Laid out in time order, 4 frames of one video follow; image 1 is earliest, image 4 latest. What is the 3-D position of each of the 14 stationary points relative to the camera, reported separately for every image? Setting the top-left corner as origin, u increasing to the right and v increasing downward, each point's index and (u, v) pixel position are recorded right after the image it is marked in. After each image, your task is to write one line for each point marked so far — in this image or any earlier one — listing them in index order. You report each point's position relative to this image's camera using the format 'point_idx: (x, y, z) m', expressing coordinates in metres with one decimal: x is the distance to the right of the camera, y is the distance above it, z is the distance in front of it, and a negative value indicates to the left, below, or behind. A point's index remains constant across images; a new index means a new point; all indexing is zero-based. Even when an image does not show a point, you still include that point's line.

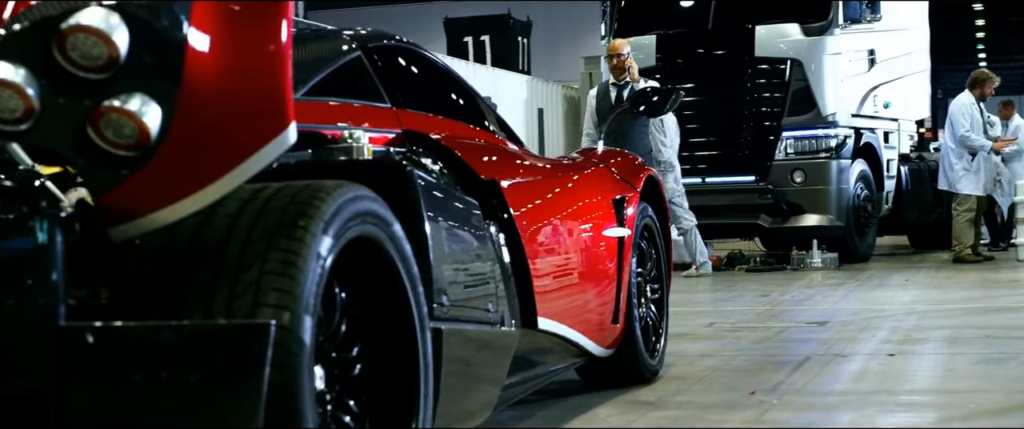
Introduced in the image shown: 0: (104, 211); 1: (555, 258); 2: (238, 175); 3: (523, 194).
0: (-0.6, 0.0, +2.6) m
1: (+0.1, -0.1, +4.2) m
2: (-0.4, +0.1, +2.6) m
3: (0.0, +0.1, +4.1) m
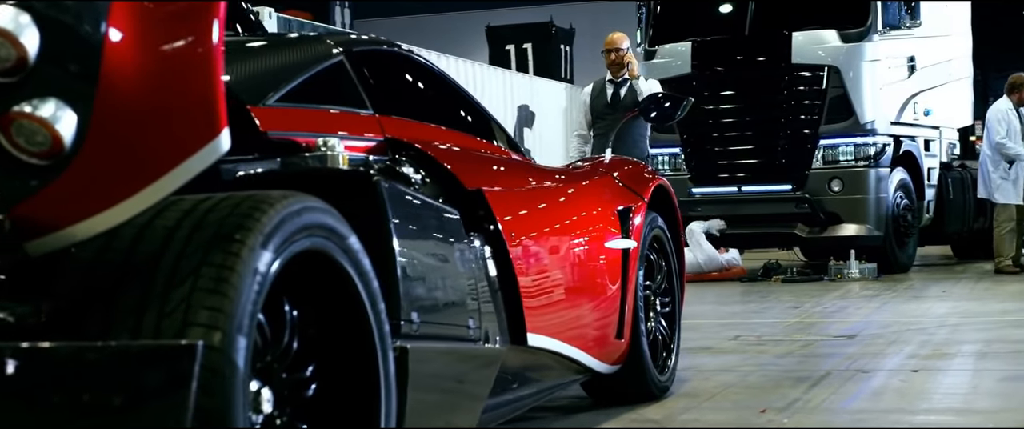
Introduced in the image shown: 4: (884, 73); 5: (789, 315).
0: (-0.7, 0.0, +2.5) m
1: (+0.1, -0.1, +4.0) m
2: (-0.5, 0.0, +2.4) m
3: (0.0, 0.0, +3.9) m
4: (+2.6, +1.0, +11.4) m
5: (+1.6, -0.6, +9.2) m
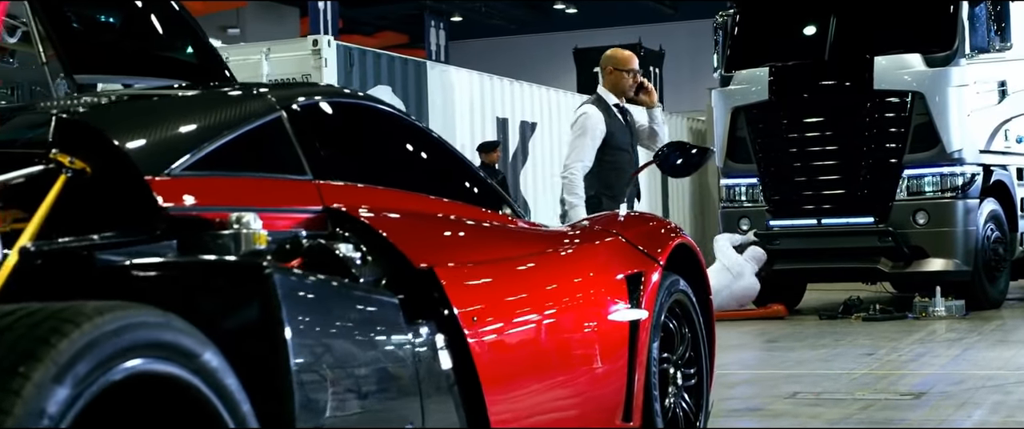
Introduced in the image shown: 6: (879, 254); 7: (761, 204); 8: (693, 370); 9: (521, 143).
0: (-0.9, -0.2, +2.0) m
1: (0.0, -0.3, +3.5) m
2: (-0.7, -0.1, +1.9) m
3: (-0.1, -0.1, +3.4) m
4: (+3.0, +0.7, +10.7) m
5: (+1.8, -0.8, +8.6) m
6: (+2.4, -0.3, +10.9) m
7: (+1.7, +0.1, +11.4) m
8: (+0.5, -0.5, +4.8) m
9: (+0.1, +0.6, +13.1) m
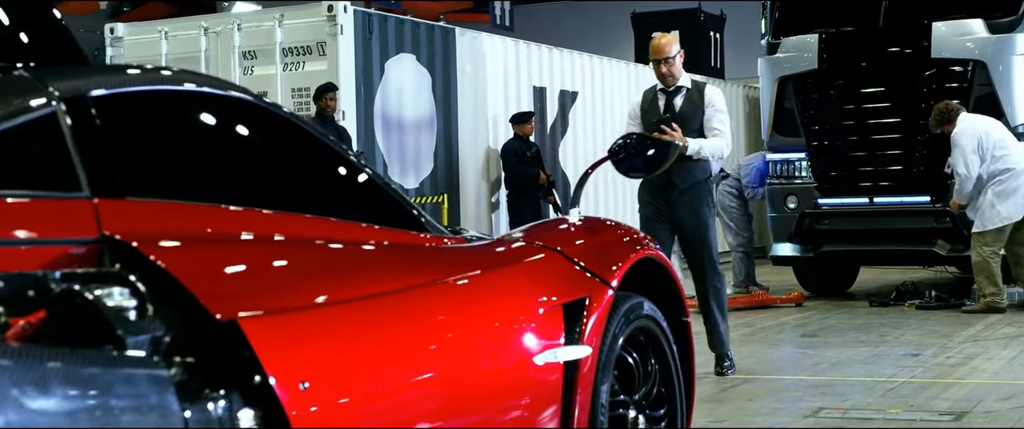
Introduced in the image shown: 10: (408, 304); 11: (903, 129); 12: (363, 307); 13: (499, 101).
0: (-1.2, -0.2, +1.2) m
1: (-0.2, -0.3, +2.6) m
2: (-1.0, -0.2, +1.1) m
3: (-0.3, -0.2, +2.5) m
4: (+3.1, +0.8, +9.7) m
5: (+1.8, -0.7, +7.7) m
6: (+2.5, -0.2, +9.9) m
7: (+1.8, +0.2, +10.4) m
8: (+0.4, -0.5, +3.9) m
9: (+0.3, +0.7, +12.2) m
10: (-0.2, -0.2, +2.8) m
11: (+2.3, +0.5, +10.0) m
12: (-0.2, -0.2, +2.7) m
13: (-0.1, +0.7, +10.7) m
